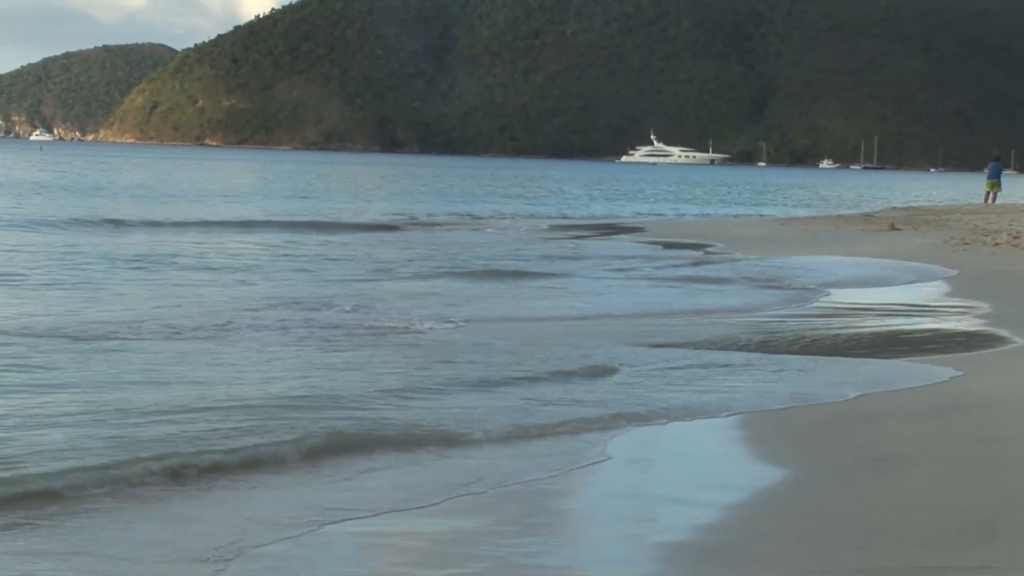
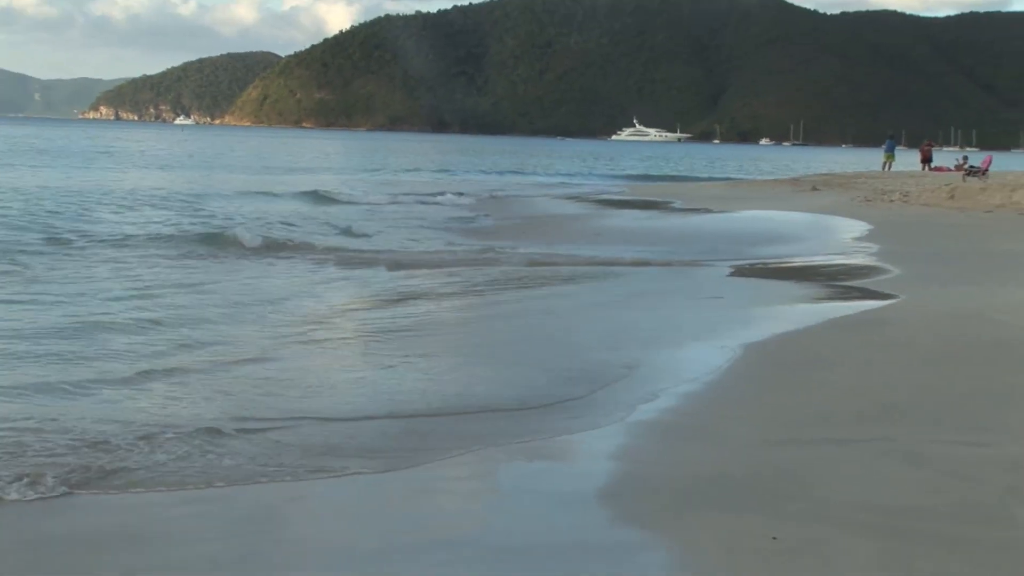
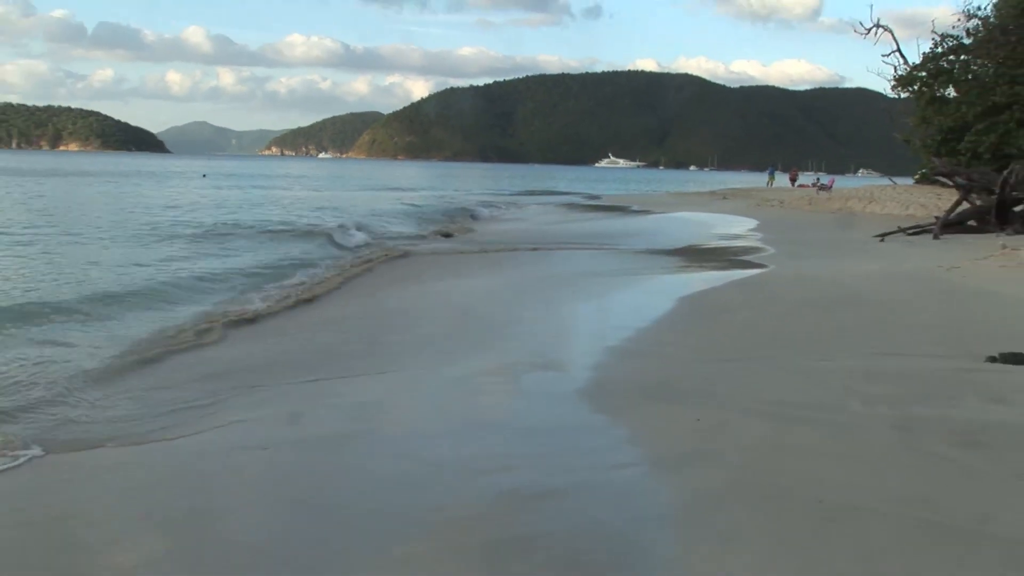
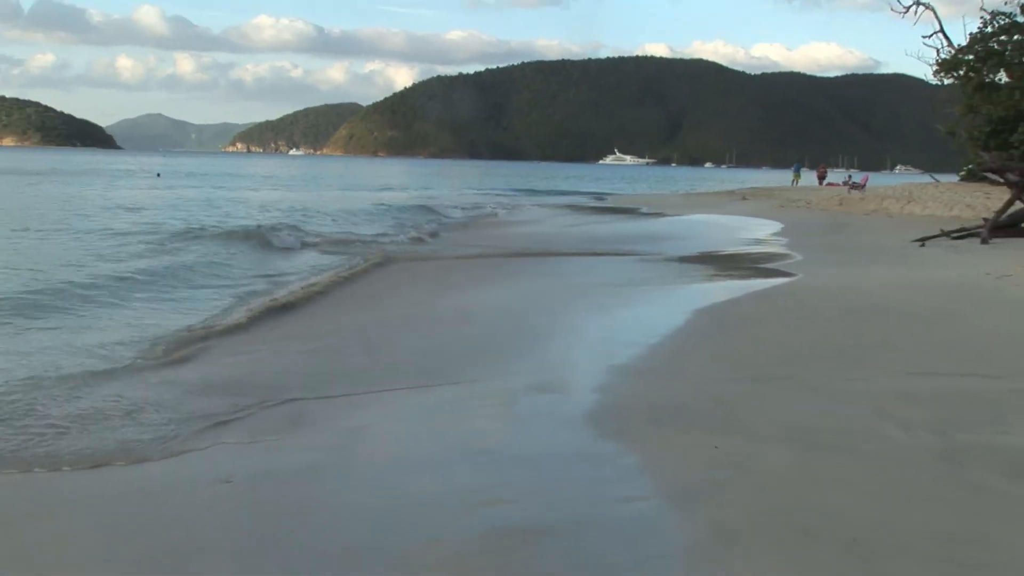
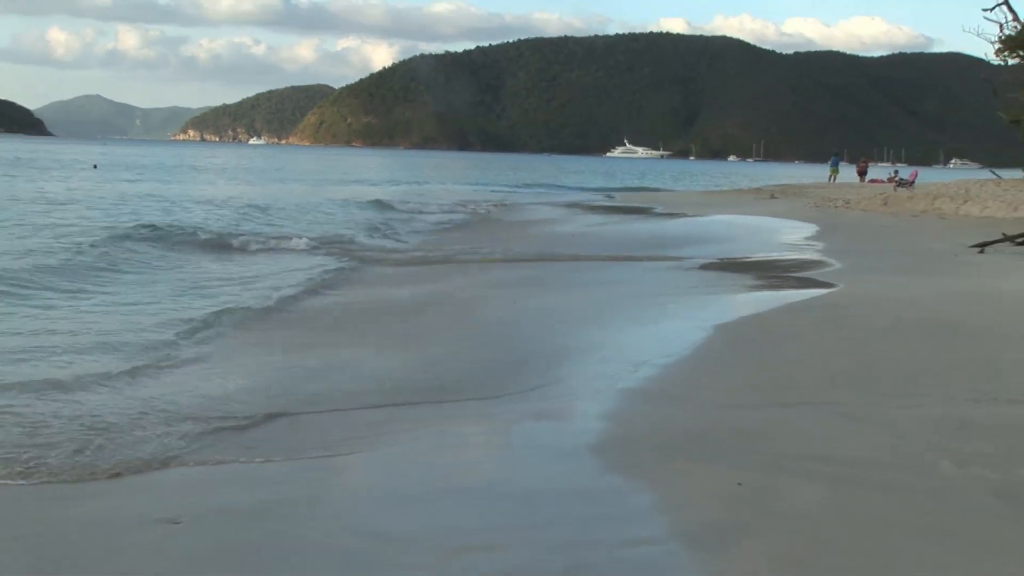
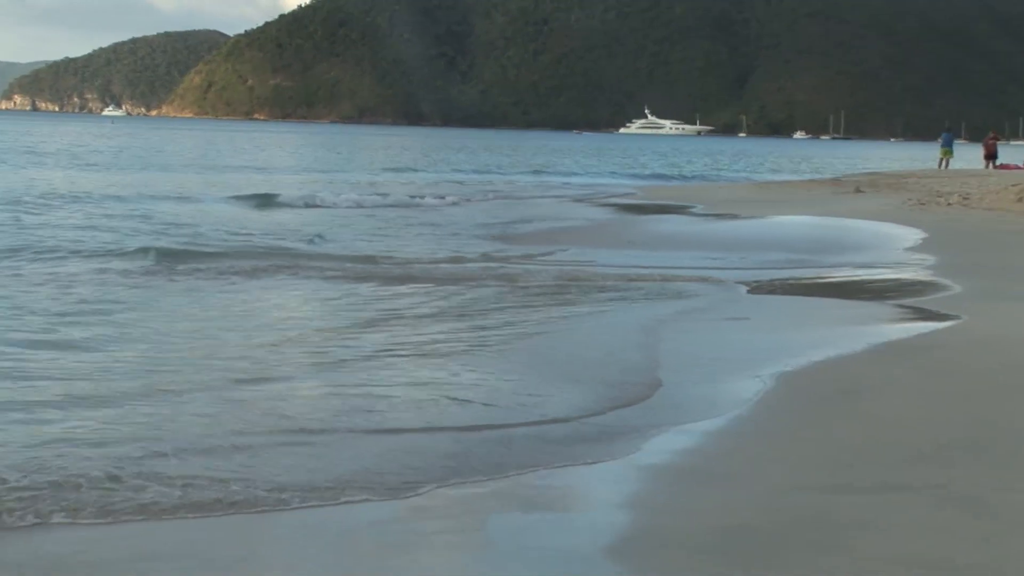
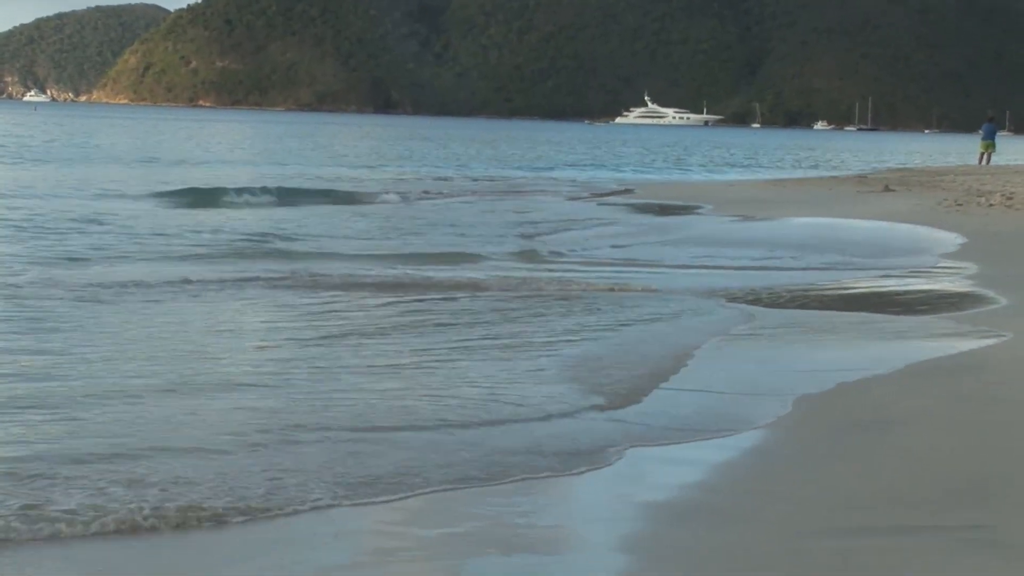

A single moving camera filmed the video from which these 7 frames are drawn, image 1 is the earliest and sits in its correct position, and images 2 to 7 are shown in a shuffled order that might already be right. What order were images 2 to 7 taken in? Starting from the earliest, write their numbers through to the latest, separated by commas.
7, 6, 2, 5, 4, 3
